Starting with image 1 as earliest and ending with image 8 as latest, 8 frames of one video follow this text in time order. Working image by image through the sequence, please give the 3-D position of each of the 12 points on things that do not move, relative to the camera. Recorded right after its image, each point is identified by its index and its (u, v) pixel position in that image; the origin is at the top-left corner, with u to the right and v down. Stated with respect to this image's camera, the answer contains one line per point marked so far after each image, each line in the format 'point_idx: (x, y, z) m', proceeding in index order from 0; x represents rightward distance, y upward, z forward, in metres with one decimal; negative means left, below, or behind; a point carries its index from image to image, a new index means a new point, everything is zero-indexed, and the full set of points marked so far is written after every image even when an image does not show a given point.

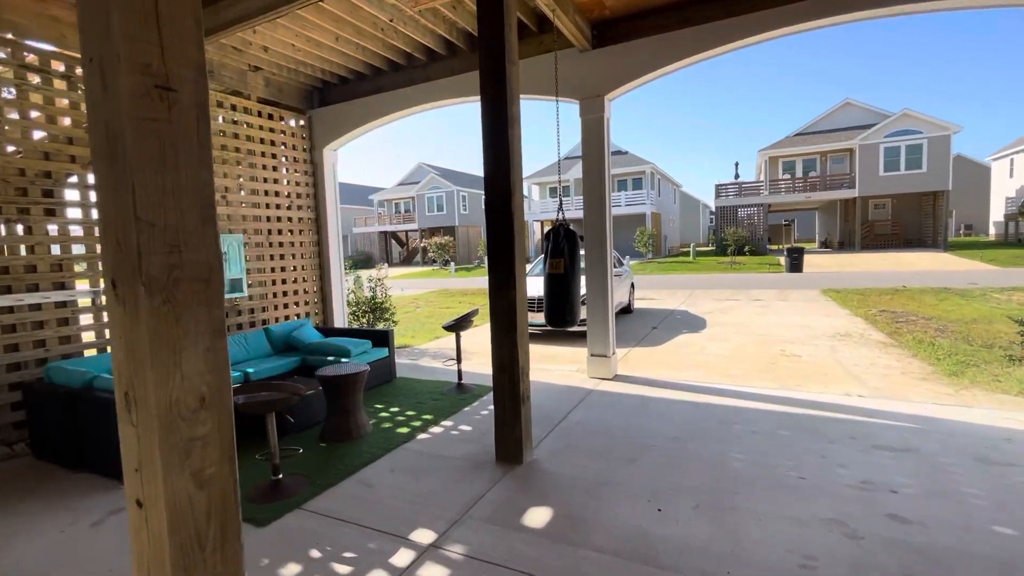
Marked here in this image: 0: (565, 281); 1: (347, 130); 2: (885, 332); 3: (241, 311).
0: (+0.4, 0.0, +3.9) m
1: (-2.0, +2.0, +6.0) m
2: (+5.0, -0.6, +6.4) m
3: (-3.0, -0.3, +5.4) m
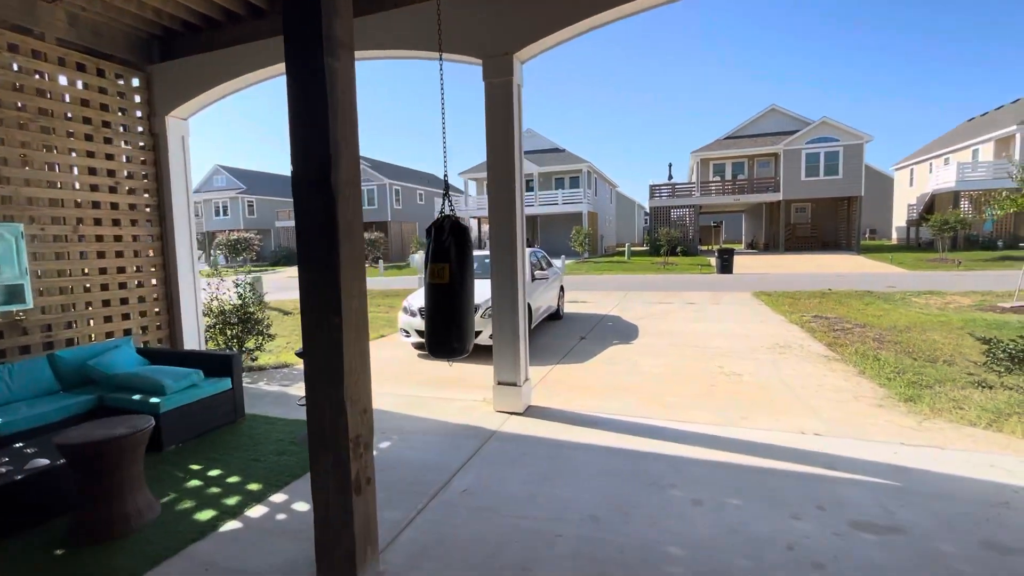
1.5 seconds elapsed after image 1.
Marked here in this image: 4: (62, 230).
0: (-0.4, 0.0, +2.8) m
1: (-3.0, +1.9, +4.7) m
2: (+3.9, -0.7, +5.9) m
3: (-4.0, -0.3, +4.0) m
4: (-3.9, +0.5, +4.2) m
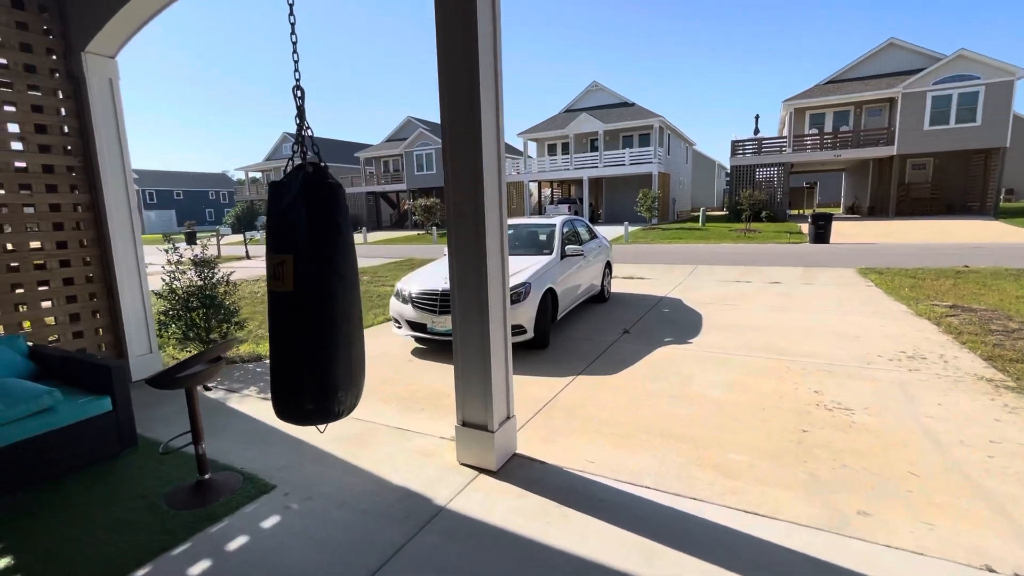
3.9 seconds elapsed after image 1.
0: (-0.7, -0.1, +1.6) m
1: (-3.0, +2.0, +3.6) m
2: (+4.0, -0.6, +4.1) m
3: (-4.1, -0.2, +3.2) m
4: (-4.0, +0.6, +3.3) m
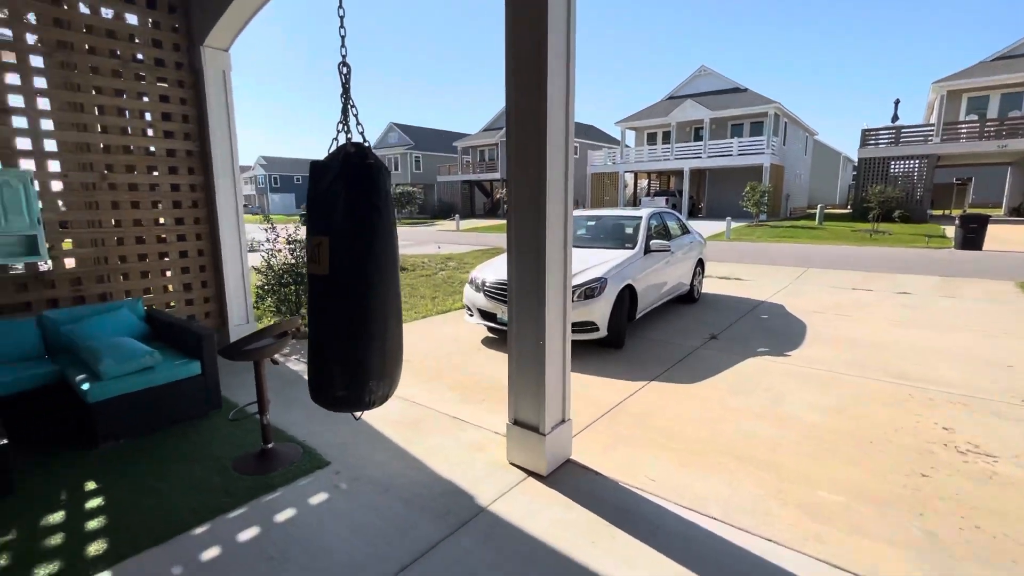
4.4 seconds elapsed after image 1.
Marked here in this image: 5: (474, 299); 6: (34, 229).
0: (-0.6, 0.0, +1.5) m
1: (-2.4, +2.3, +3.9) m
2: (+4.5, -0.8, +3.1) m
3: (-3.6, 0.0, +3.8) m
4: (-3.4, +0.9, +3.9) m
5: (-0.4, -0.1, +4.6) m
6: (-3.6, +0.4, +3.5) m
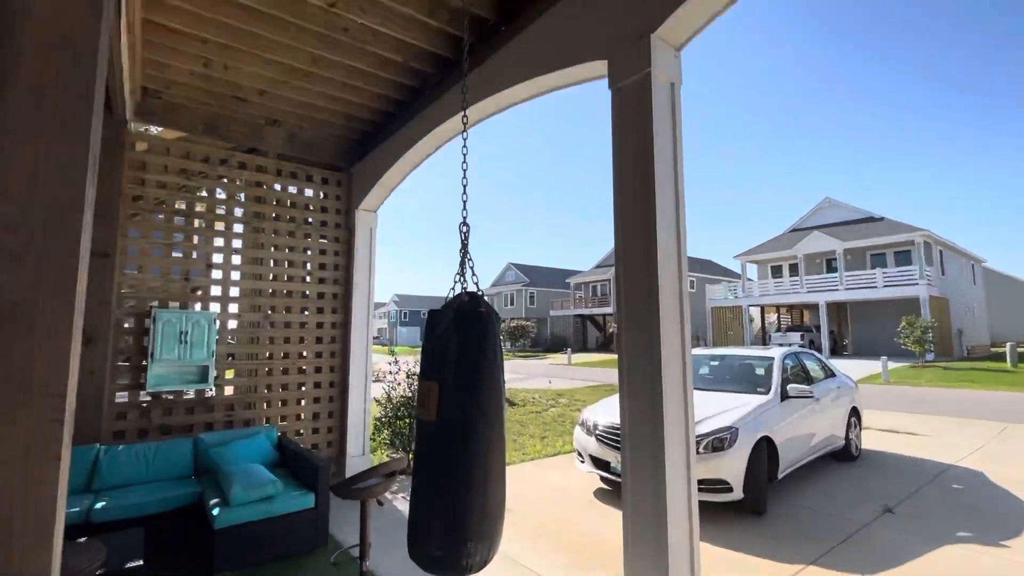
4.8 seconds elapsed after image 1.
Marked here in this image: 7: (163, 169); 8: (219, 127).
0: (-0.2, -0.5, +1.5) m
1: (-1.3, +1.0, +4.7) m
2: (+5.0, -1.5, +1.6) m
3: (-2.7, -1.1, +4.3) m
4: (-2.4, -0.3, +4.6) m
5: (+0.7, -1.4, +4.3) m
6: (-2.7, -0.6, +4.2) m
7: (-3.1, +1.1, +4.2) m
8: (-2.7, +1.5, +4.5) m
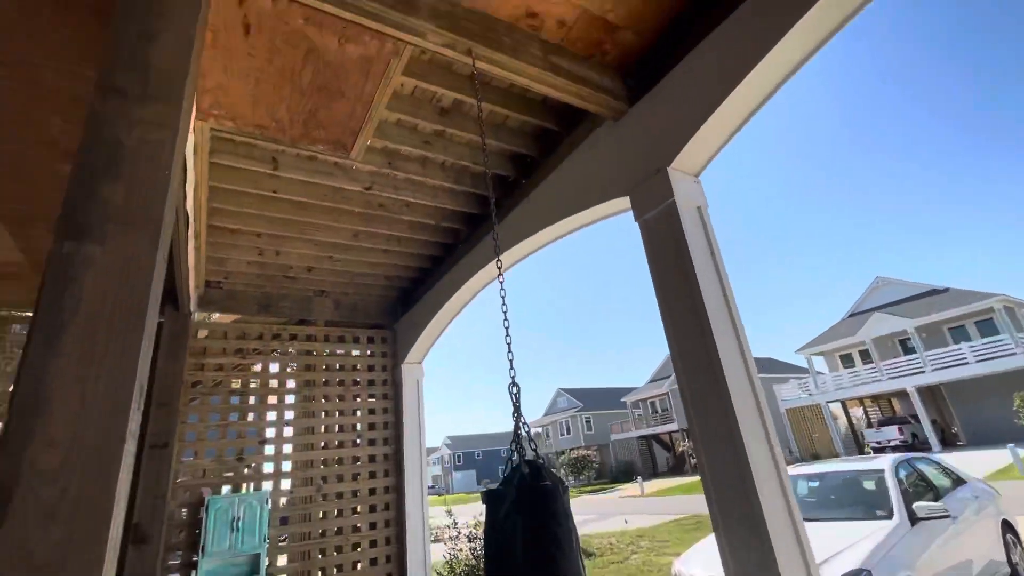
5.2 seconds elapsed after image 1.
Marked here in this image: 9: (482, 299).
0: (0.0, -0.9, +1.2) m
1: (-0.9, -0.5, +4.8) m
2: (+5.3, -1.2, +0.7) m
3: (-2.0, -2.6, +3.9) m
4: (-1.9, -1.9, +4.4) m
5: (+1.3, -2.4, +3.6) m
6: (-2.1, -2.1, +4.0) m
7: (-2.7, -0.6, +4.5) m
8: (-2.4, -0.2, +4.8) m
9: (-0.3, -0.1, +4.5) m
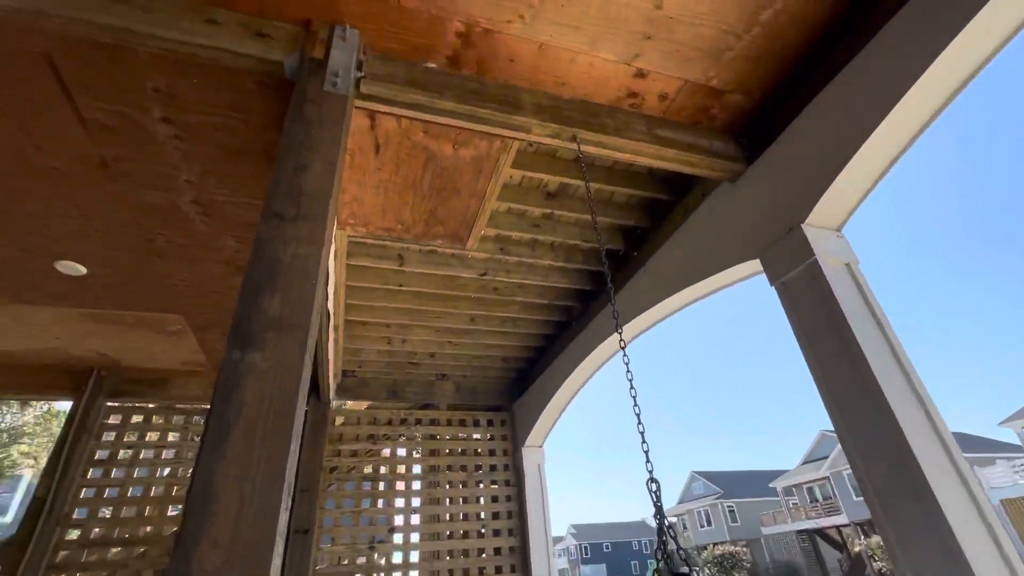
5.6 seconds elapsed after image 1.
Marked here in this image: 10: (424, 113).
0: (+0.4, -1.1, +0.9) m
1: (+0.3, -1.3, +4.7) m
2: (+5.4, -0.9, -0.8) m
3: (-0.9, -3.3, +3.8) m
4: (-0.7, -2.6, +4.3) m
5: (+2.2, -2.8, +2.8) m
6: (-1.0, -2.9, +3.9) m
7: (-1.6, -1.5, +4.7) m
8: (-1.2, -1.1, +5.0) m
9: (+0.8, -0.8, +4.3) m
10: (-0.4, +0.7, +2.0) m
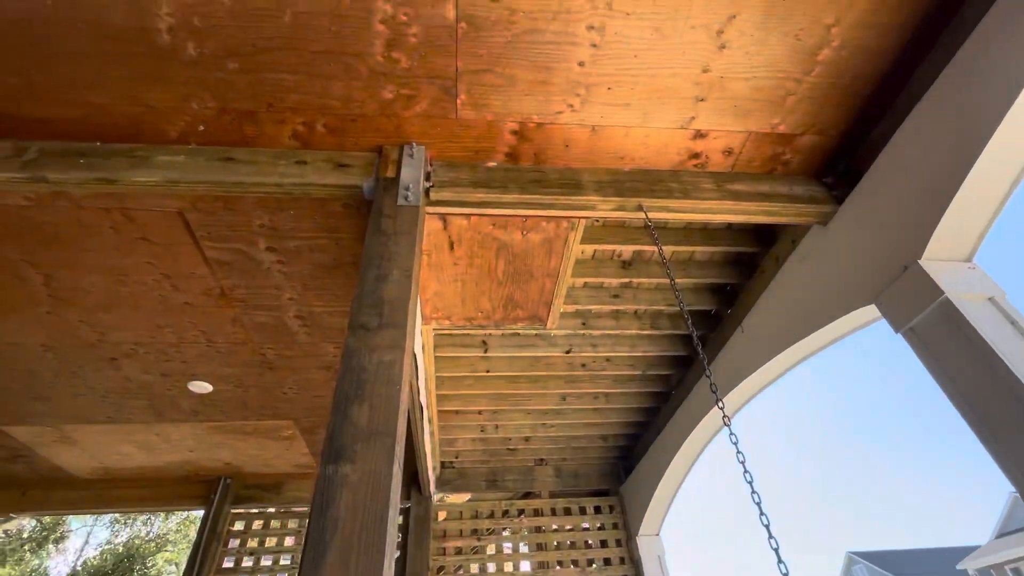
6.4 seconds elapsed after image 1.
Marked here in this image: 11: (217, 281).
0: (+0.6, -1.2, +0.7) m
1: (+1.2, -1.9, +4.3) m
2: (+5.2, -0.1, -1.8) m
3: (+0.1, -3.9, +3.2) m
4: (+0.4, -3.3, +3.8) m
5: (+3.0, -2.9, +1.8) m
6: (0.0, -3.5, +3.4) m
7: (-0.5, -2.4, +4.6) m
8: (-0.1, -1.9, +4.9) m
9: (+1.6, -1.3, +3.9) m
10: (-0.1, +0.4, +2.1) m
11: (-1.6, 0.0, +2.6) m
